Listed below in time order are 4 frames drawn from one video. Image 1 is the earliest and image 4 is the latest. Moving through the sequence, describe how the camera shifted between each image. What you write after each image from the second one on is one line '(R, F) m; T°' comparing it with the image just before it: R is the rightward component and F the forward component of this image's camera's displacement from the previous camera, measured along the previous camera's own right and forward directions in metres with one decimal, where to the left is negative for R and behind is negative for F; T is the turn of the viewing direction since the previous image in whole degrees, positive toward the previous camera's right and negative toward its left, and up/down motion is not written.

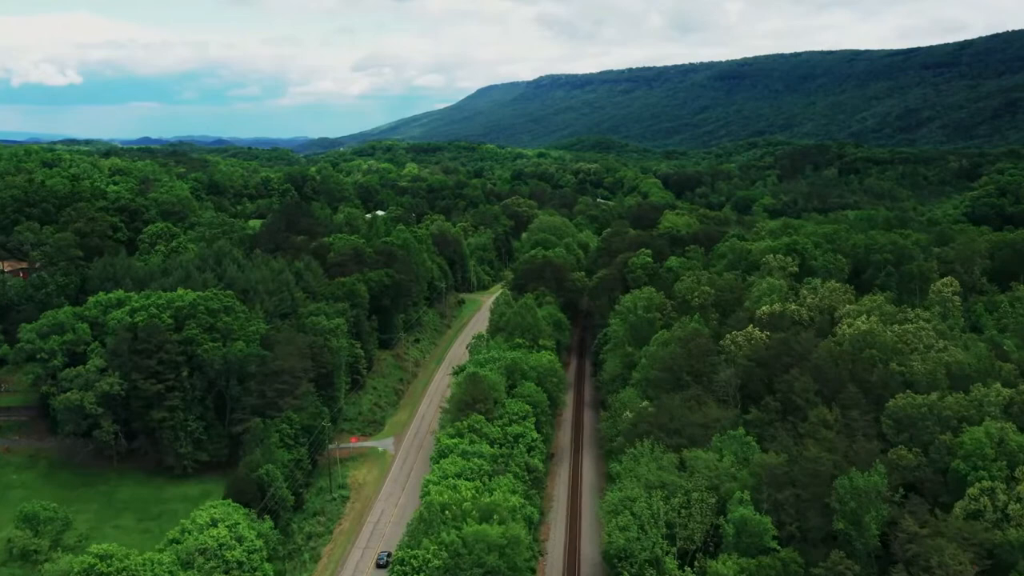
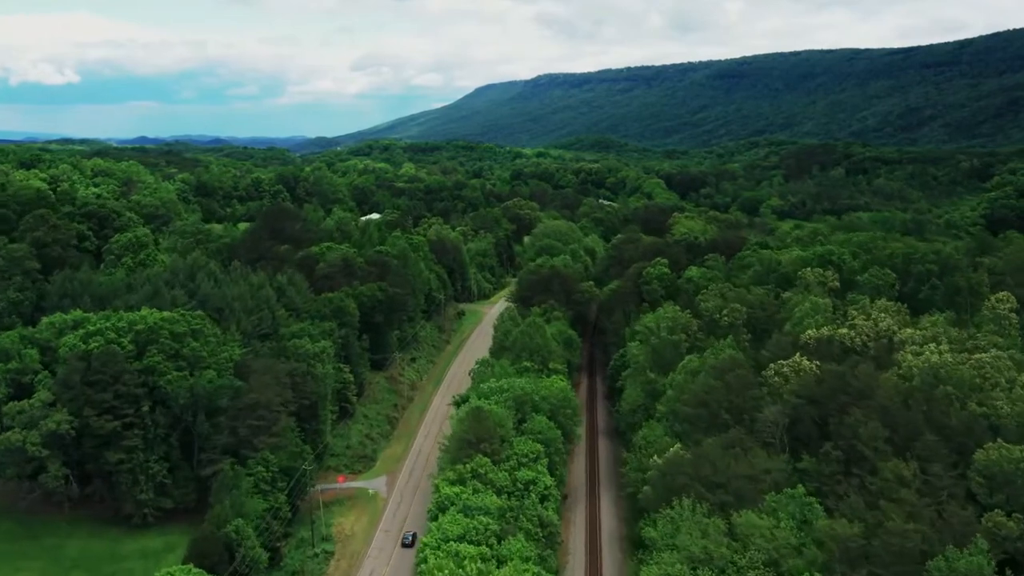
(-0.5, +7.5) m; 0°
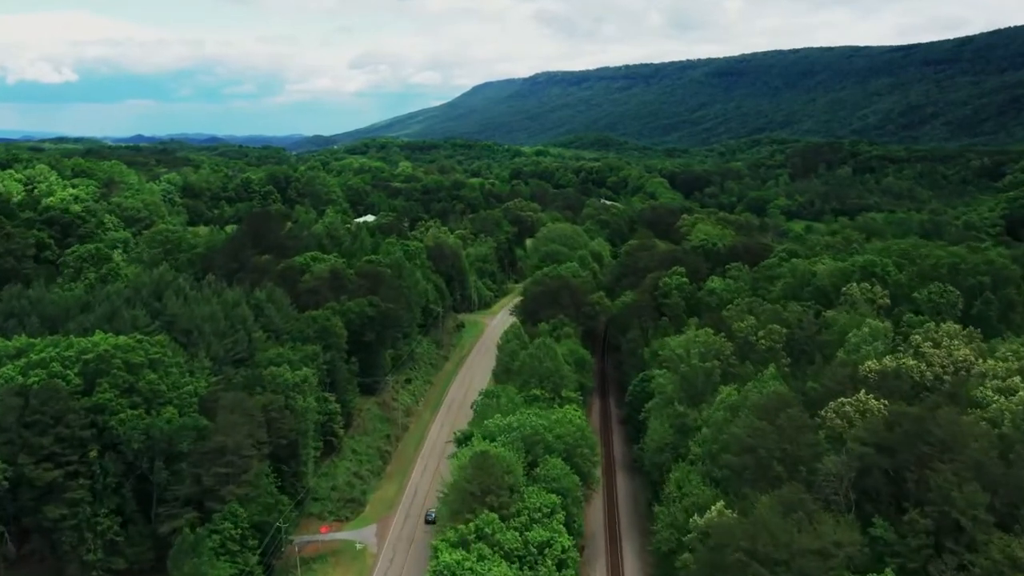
(-0.4, +7.4) m; 0°
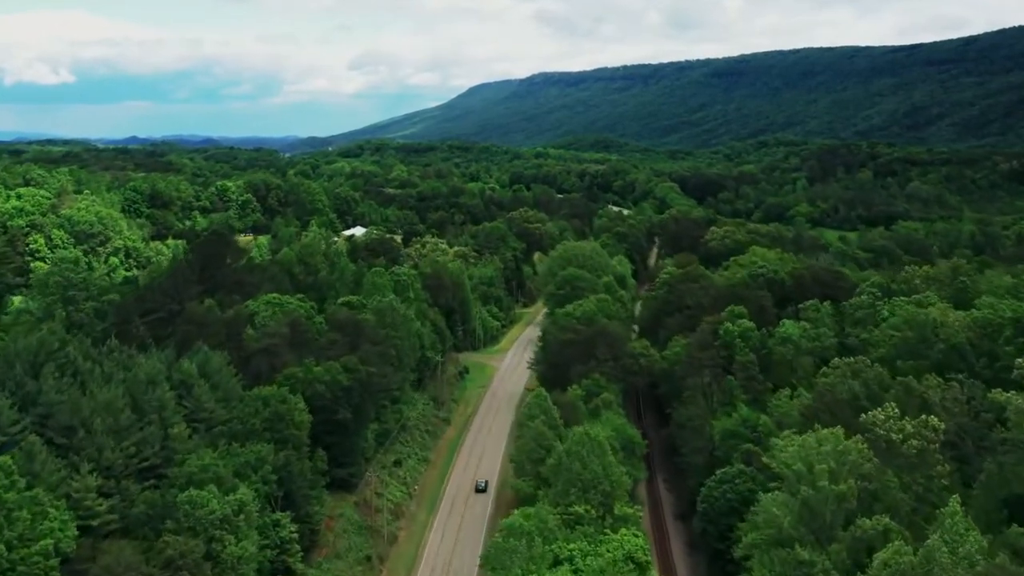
(-1.1, +17.0) m; 0°
